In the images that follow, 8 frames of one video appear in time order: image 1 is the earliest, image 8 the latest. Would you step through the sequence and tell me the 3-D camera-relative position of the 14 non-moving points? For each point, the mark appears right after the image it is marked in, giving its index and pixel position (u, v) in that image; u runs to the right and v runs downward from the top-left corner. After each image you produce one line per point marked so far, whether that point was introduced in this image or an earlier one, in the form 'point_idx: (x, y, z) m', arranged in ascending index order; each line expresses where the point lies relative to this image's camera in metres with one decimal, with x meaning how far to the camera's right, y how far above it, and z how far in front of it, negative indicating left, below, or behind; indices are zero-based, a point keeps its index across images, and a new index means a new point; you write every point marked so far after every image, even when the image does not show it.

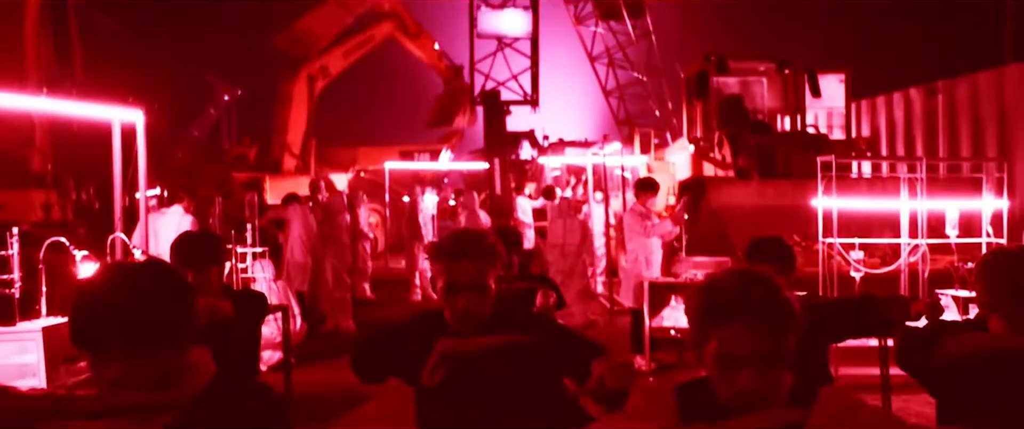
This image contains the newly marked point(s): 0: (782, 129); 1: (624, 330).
0: (+3.4, +1.1, +10.6) m
1: (+1.2, -1.2, +8.9) m
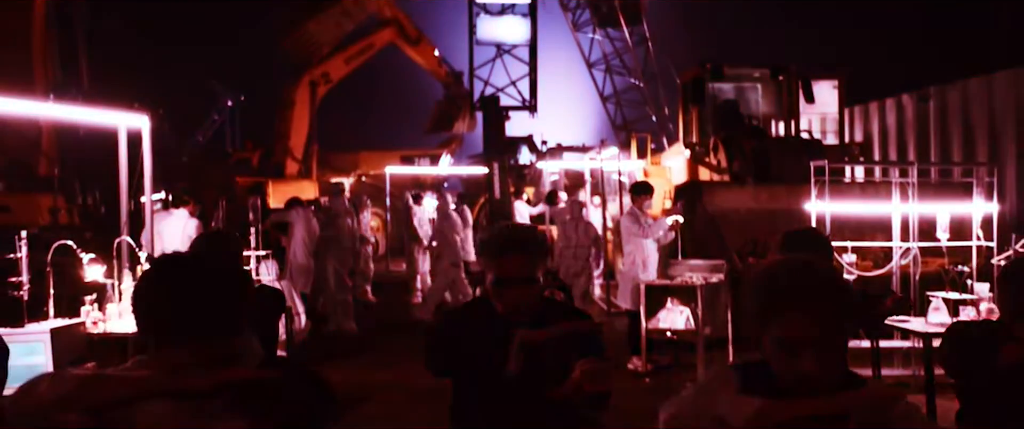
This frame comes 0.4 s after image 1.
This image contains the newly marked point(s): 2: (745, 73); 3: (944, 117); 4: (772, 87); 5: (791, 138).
0: (+3.3, +1.0, +10.8) m
1: (+1.2, -1.2, +9.1) m
2: (+2.9, +1.8, +10.8) m
3: (+5.0, +1.1, +9.9) m
4: (+3.3, +1.6, +10.9) m
5: (+3.3, +0.9, +10.0) m
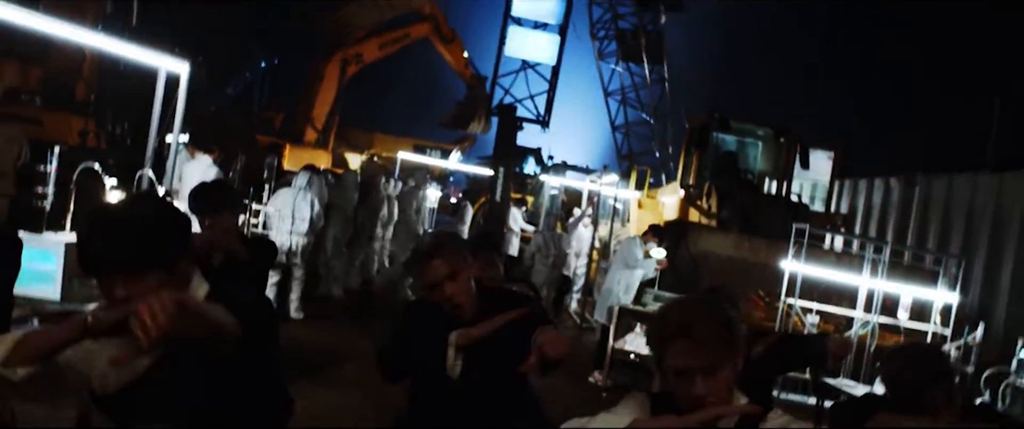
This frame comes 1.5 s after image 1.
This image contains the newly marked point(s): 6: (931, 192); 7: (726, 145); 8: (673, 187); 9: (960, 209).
0: (+3.4, +0.3, +11.4) m
1: (+0.9, -1.5, +9.7) m
2: (+3.2, +1.2, +11.4) m
3: (+5.1, +0.1, +10.5) m
4: (+3.5, +0.9, +11.5) m
5: (+3.3, +0.2, +10.6) m
6: (+5.2, +0.3, +10.5) m
7: (+2.9, +0.9, +11.5) m
8: (+2.2, +0.4, +11.5) m
9: (+5.2, +0.1, +9.9) m
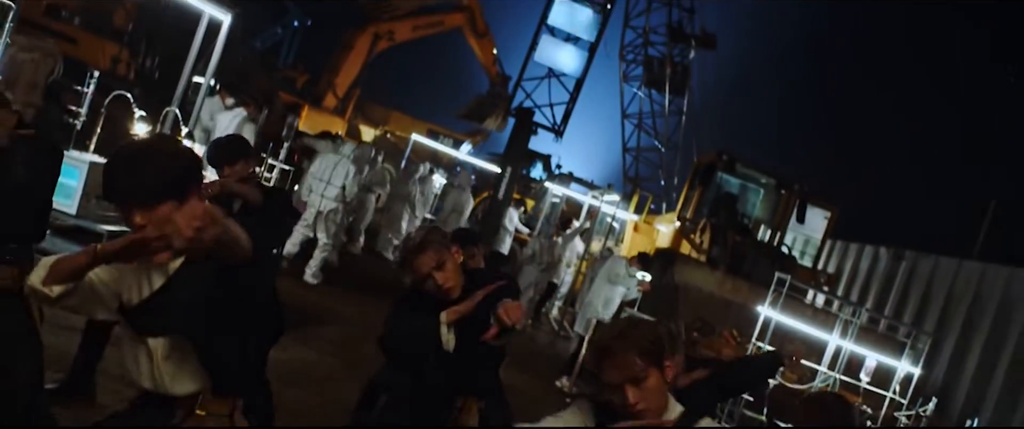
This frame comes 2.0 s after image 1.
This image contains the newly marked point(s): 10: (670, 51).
0: (+3.4, -0.3, +11.7) m
1: (+0.6, -1.6, +9.9) m
2: (+3.3, +0.5, +11.7) m
3: (+5.0, -0.8, +10.8) m
4: (+3.6, +0.2, +11.8) m
5: (+3.3, -0.4, +10.9) m
6: (+5.1, -0.7, +10.8) m
7: (+3.0, +0.4, +11.8) m
8: (+2.2, 0.0, +11.8) m
9: (+5.1, -0.9, +10.2) m
10: (+3.1, +3.2, +16.9) m
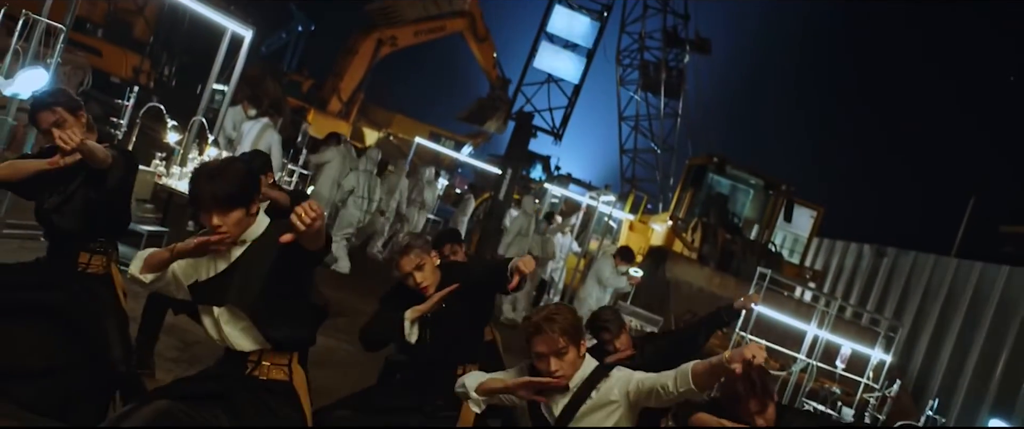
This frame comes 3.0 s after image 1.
0: (+3.4, -0.3, +12.2) m
1: (+0.6, -1.6, +10.5) m
2: (+3.3, +0.6, +12.3) m
3: (+5.0, -0.8, +11.4) m
4: (+3.6, +0.2, +12.4) m
5: (+3.3, -0.4, +11.5) m
6: (+5.1, -0.6, +11.3) m
7: (+3.0, +0.4, +12.4) m
8: (+2.2, 0.0, +12.3) m
9: (+5.1, -0.9, +10.7) m
10: (+3.1, +3.2, +17.4) m
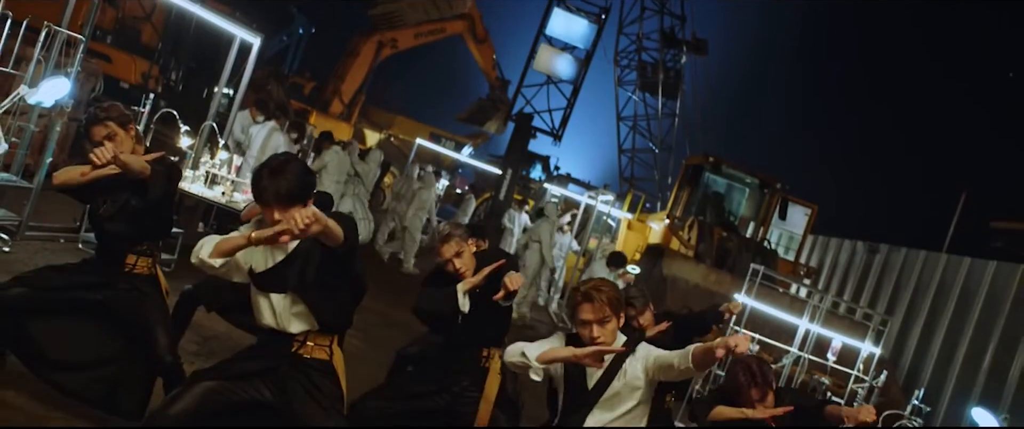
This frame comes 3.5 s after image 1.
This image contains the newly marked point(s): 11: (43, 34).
0: (+3.4, -0.3, +12.5) m
1: (+0.6, -1.6, +10.8) m
2: (+3.3, +0.6, +12.5) m
3: (+5.1, -0.8, +11.6) m
4: (+3.6, +0.3, +12.6) m
5: (+3.3, -0.4, +11.7) m
6: (+5.1, -0.6, +11.6) m
7: (+3.0, +0.4, +12.6) m
8: (+2.2, 0.0, +12.6) m
9: (+5.1, -0.8, +11.0) m
10: (+3.1, +3.3, +17.7) m
11: (-3.1, +1.2, +5.7) m
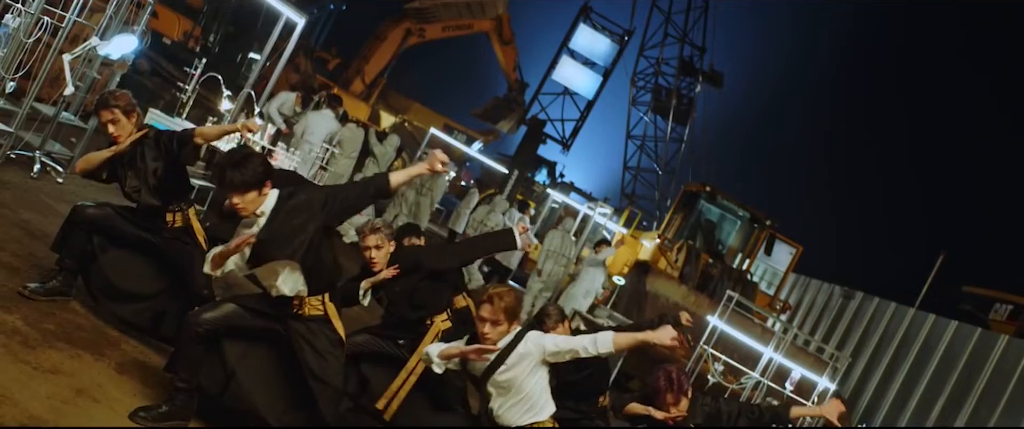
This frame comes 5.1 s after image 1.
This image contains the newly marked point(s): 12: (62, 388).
0: (+3.4, -0.8, +13.1) m
1: (+0.4, -1.7, +11.4) m
2: (+3.4, +0.1, +13.1) m
3: (+4.9, -1.5, +12.2) m
4: (+3.6, -0.2, +13.2) m
5: (+3.2, -0.8, +12.3) m
6: (+5.0, -1.3, +12.2) m
7: (+3.1, 0.0, +13.2) m
8: (+2.2, -0.3, +13.2) m
9: (+5.0, -1.5, +11.6) m
10: (+3.6, +2.8, +18.3) m
11: (-2.9, +1.6, +6.3) m
12: (-1.7, -0.6, +3.2) m
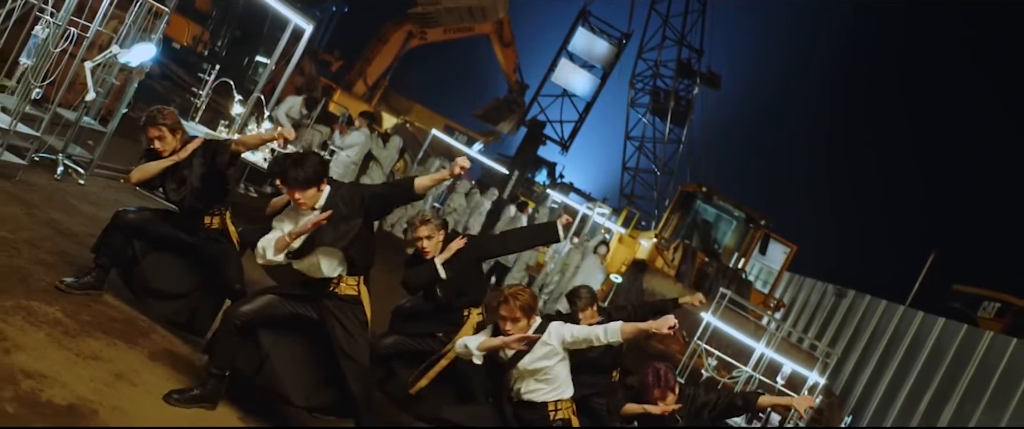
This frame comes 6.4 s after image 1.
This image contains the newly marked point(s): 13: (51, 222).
0: (+3.4, -0.8, +13.4) m
1: (+0.4, -1.7, +11.6) m
2: (+3.4, +0.1, +13.4) m
3: (+4.9, -1.5, +12.5) m
4: (+3.7, -0.2, +13.5) m
5: (+3.3, -0.8, +12.6) m
6: (+5.0, -1.3, +12.5) m
7: (+3.1, 0.0, +13.5) m
8: (+2.2, -0.3, +13.5) m
9: (+5.0, -1.5, +11.9) m
10: (+3.6, +2.8, +18.6) m
11: (-2.9, +1.6, +6.5) m
12: (-1.7, -0.6, +3.4) m
13: (-2.9, 0.0, +5.3) m
